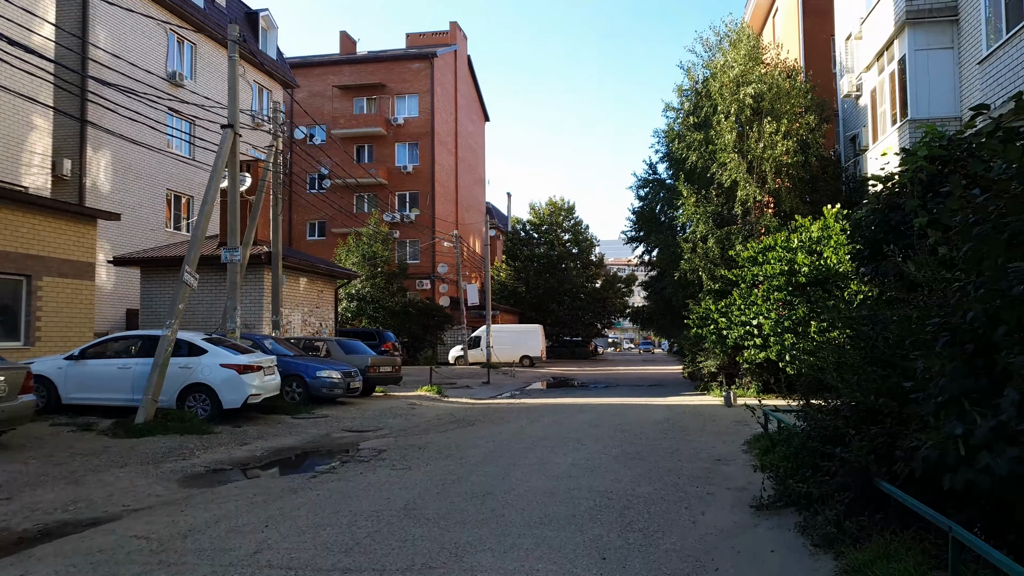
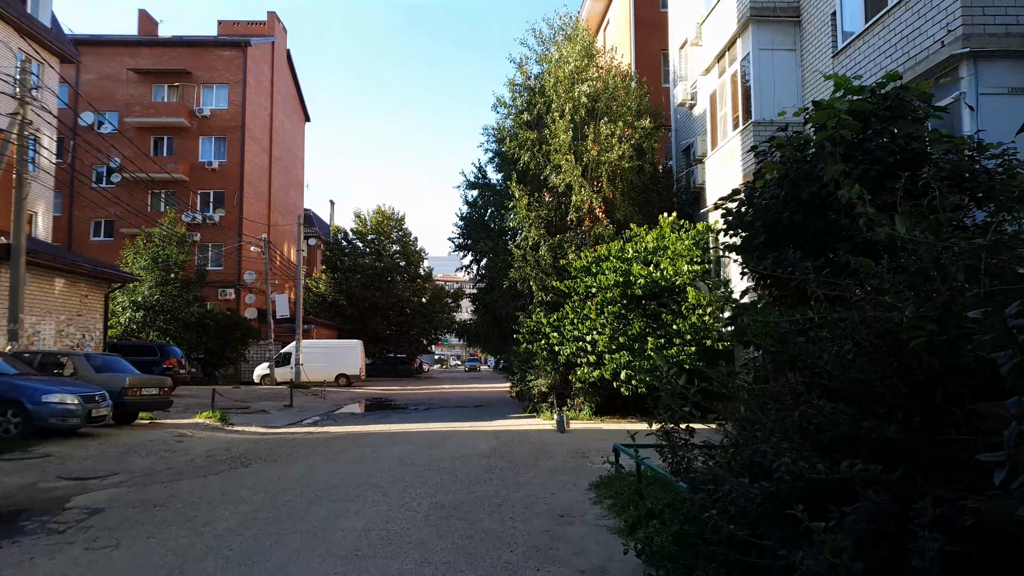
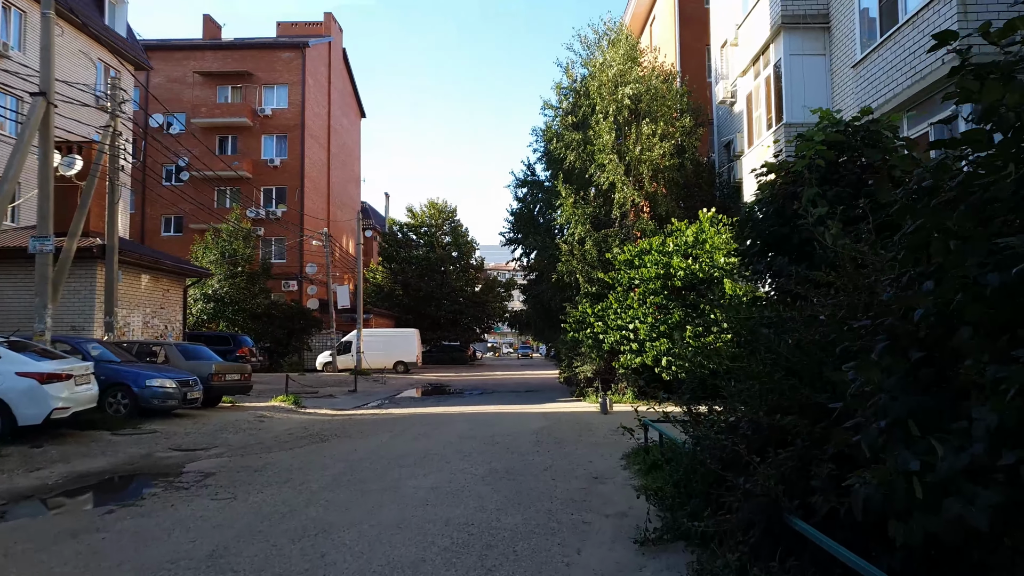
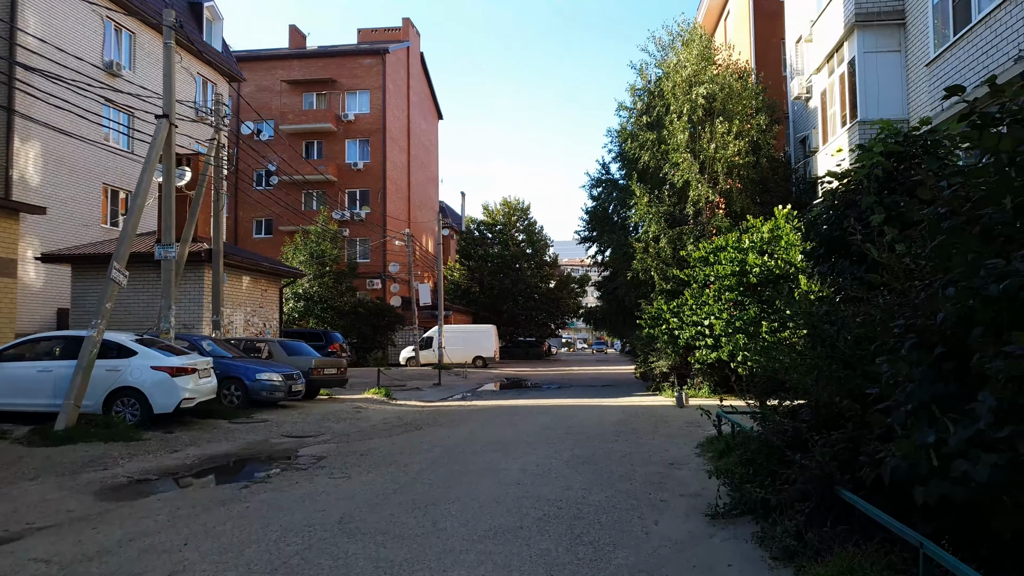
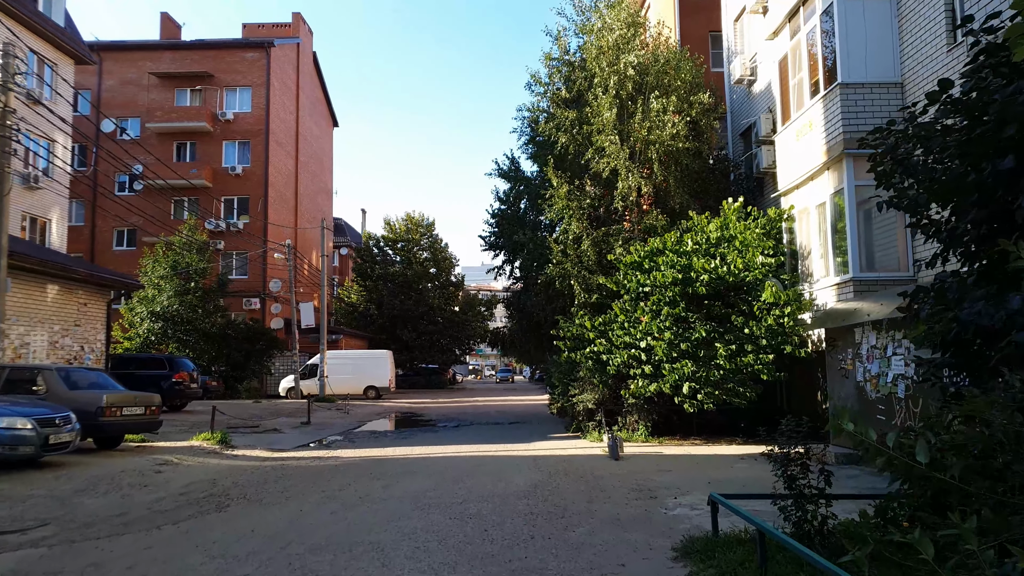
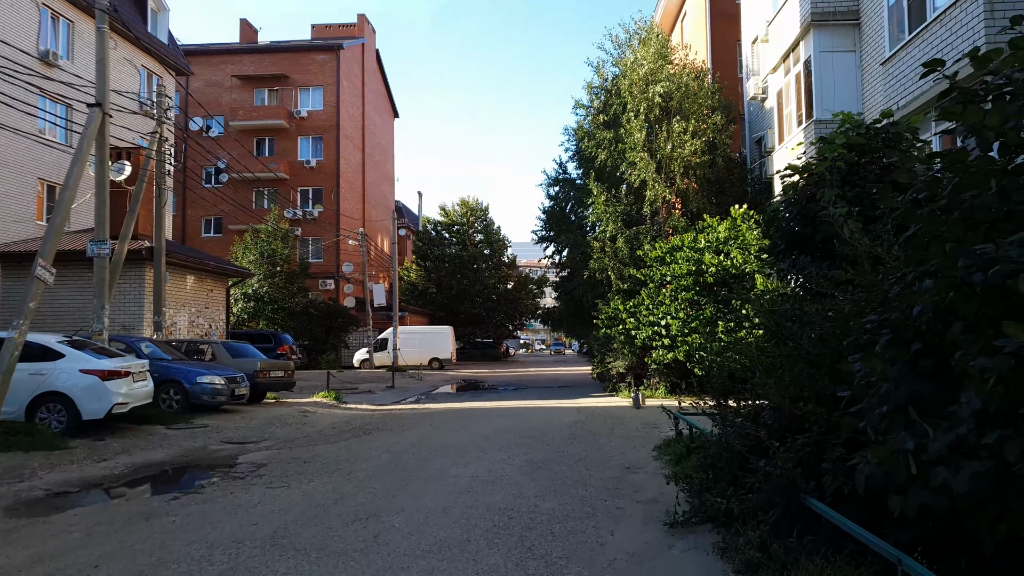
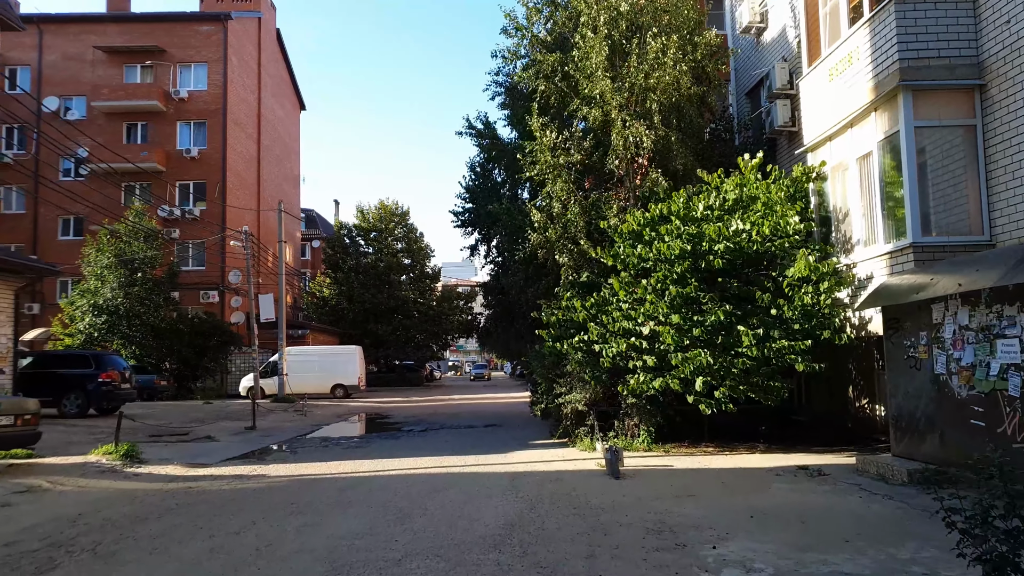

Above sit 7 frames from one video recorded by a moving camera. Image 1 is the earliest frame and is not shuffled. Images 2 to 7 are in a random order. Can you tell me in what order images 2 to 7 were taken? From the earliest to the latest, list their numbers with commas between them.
4, 6, 3, 2, 5, 7
